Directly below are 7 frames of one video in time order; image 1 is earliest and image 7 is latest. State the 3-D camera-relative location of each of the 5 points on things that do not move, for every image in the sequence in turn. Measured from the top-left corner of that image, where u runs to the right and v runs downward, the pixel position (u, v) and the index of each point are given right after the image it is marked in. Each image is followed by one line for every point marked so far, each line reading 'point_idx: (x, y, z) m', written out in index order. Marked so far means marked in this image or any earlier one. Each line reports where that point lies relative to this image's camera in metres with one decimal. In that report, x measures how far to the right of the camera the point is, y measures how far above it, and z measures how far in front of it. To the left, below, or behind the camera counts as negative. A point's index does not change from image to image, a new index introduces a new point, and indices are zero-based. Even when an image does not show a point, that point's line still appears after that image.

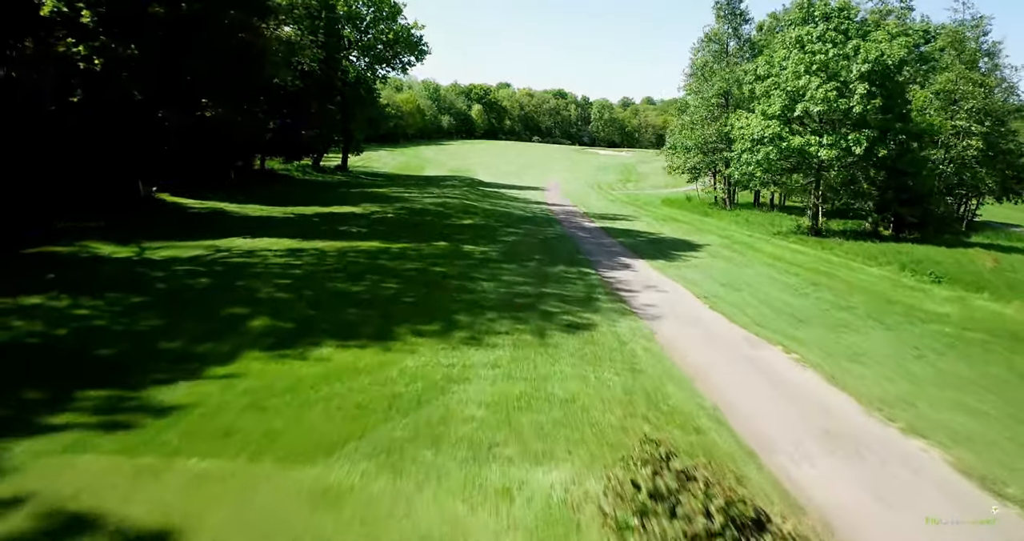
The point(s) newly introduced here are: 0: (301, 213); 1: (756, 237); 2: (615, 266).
0: (-5.5, +1.5, +18.6) m
1: (+6.7, +0.9, +19.6) m
2: (+1.9, 0.0, +12.8) m
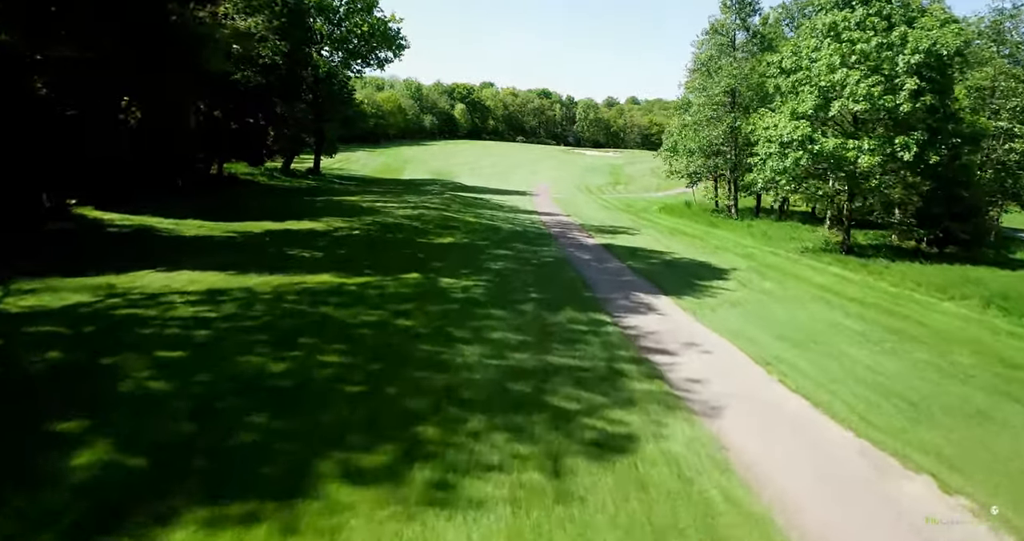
0: (-5.8, +0.9, +15.6) m
1: (+6.4, +0.3, +16.9) m
2: (+1.7, -0.6, +10.0) m
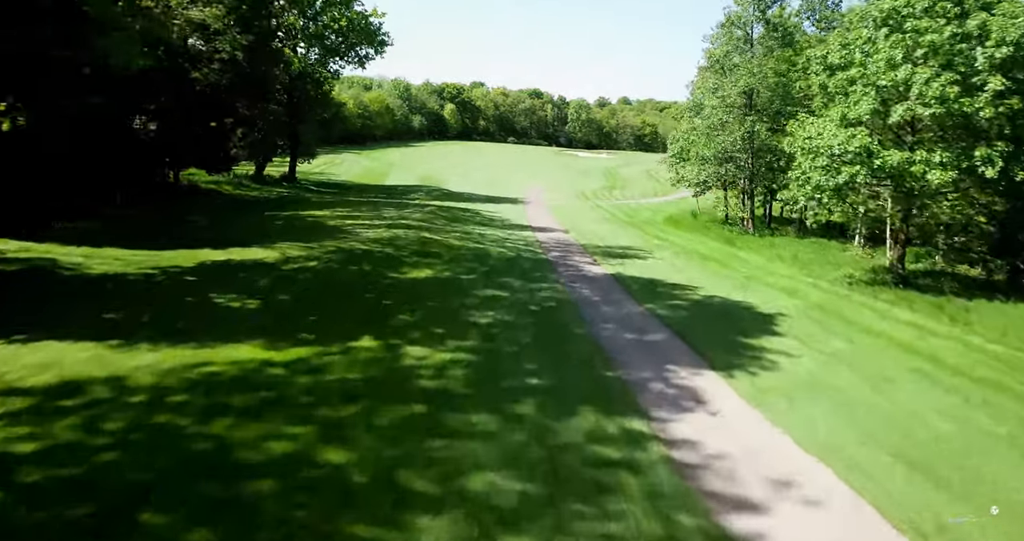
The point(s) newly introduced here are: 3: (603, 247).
0: (-5.9, +0.1, +12.5) m
1: (+6.3, -0.4, +14.0) m
2: (+1.6, -1.3, +7.0) m
3: (+2.5, +0.6, +19.3) m
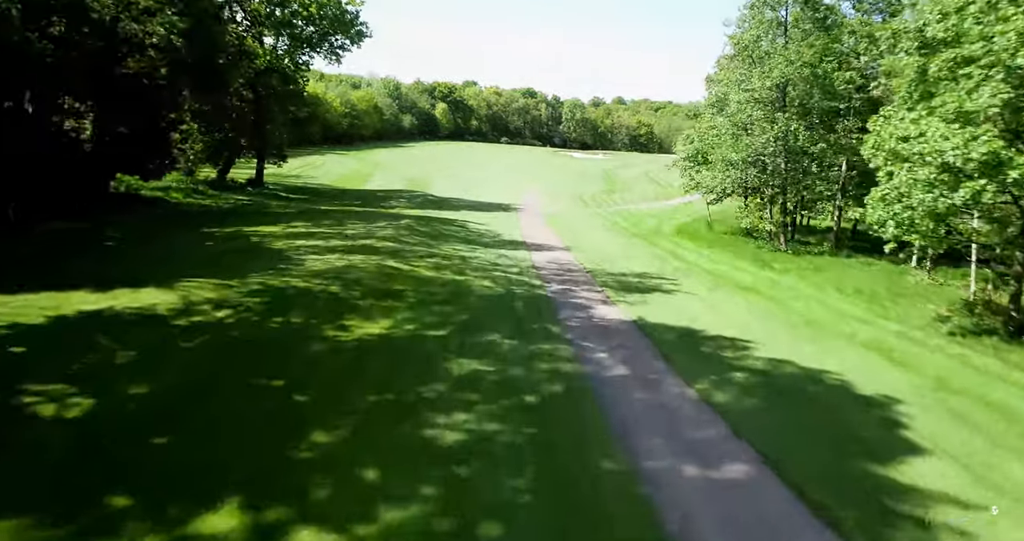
0: (-6.1, -0.6, +8.6) m
1: (+6.1, -1.1, +10.2) m
2: (+1.5, -2.0, +3.2) m
3: (+2.2, -0.1, +15.5) m
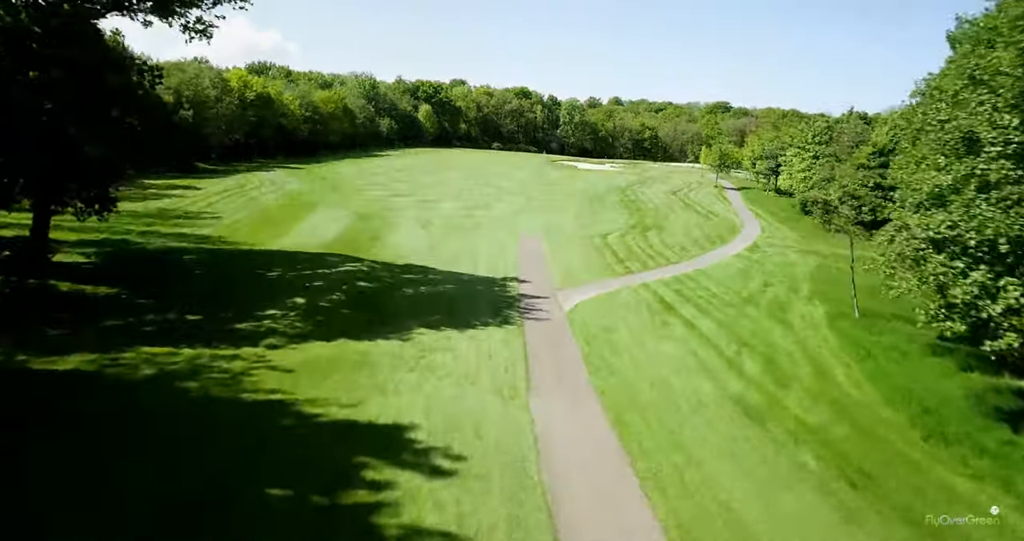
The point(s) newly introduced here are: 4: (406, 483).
0: (-5.8, -4.7, -8.0) m
1: (+6.4, -5.2, -6.3) m
2: (+1.9, -6.1, -13.4) m
3: (+2.5, -4.1, -1.0) m
4: (-1.5, -2.4, +8.6) m
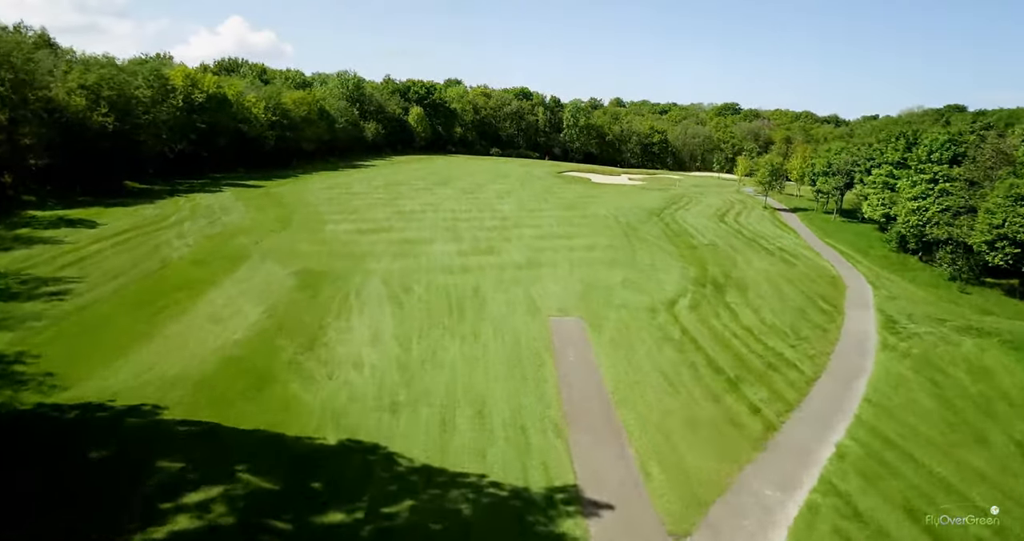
0: (-4.7, -8.0, -21.1) m
1: (+7.5, -8.4, -19.3) m
2: (+3.0, -9.3, -26.4) m
3: (+3.5, -7.4, -14.1) m
4: (-0.6, -5.6, -4.5) m
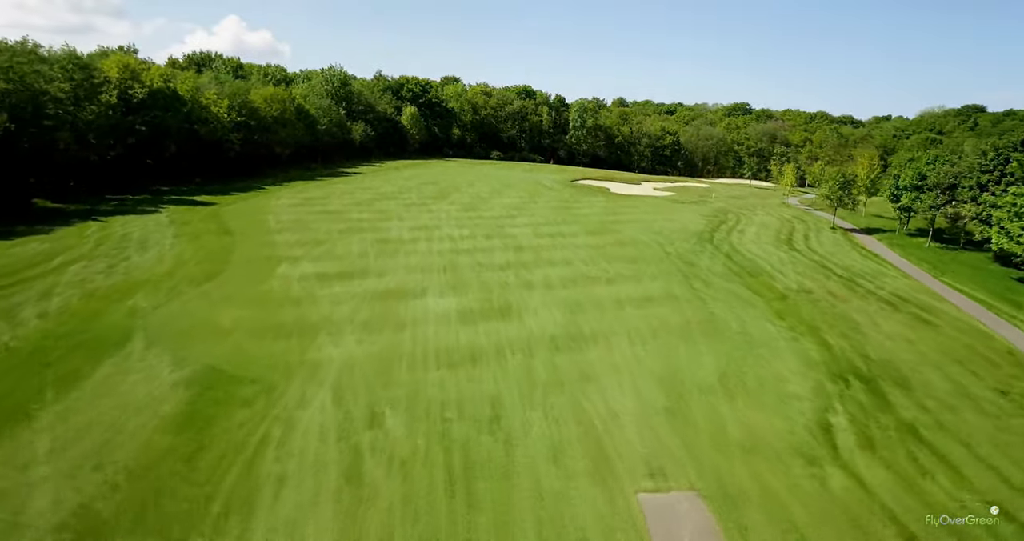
0: (-3.5, -10.4, -32.4) m
1: (+8.6, -10.8, -30.6) m
2: (+4.2, -11.7, -37.7) m
3: (+4.7, -9.8, -25.3) m
4: (+0.6, -8.0, -15.7) m
